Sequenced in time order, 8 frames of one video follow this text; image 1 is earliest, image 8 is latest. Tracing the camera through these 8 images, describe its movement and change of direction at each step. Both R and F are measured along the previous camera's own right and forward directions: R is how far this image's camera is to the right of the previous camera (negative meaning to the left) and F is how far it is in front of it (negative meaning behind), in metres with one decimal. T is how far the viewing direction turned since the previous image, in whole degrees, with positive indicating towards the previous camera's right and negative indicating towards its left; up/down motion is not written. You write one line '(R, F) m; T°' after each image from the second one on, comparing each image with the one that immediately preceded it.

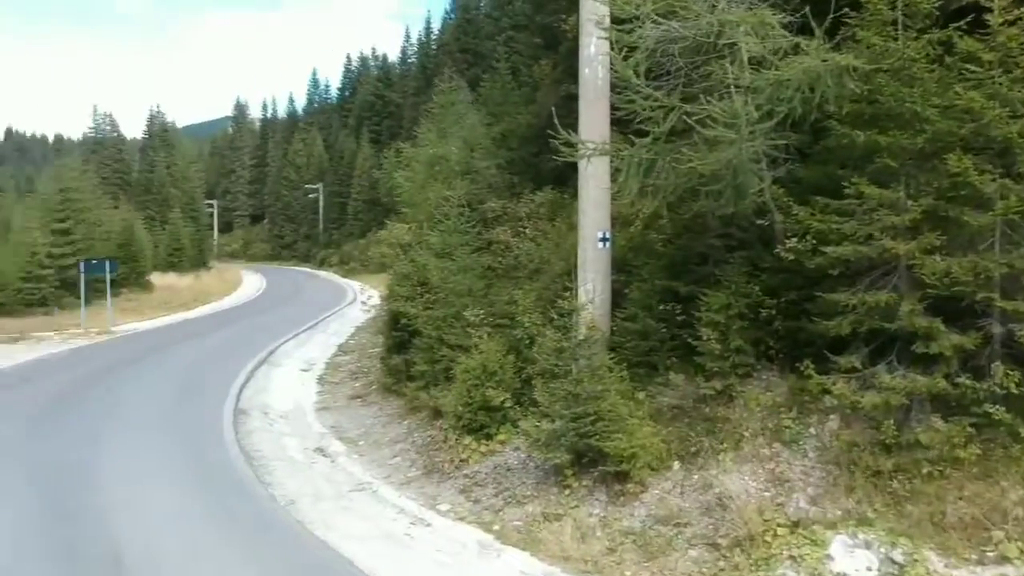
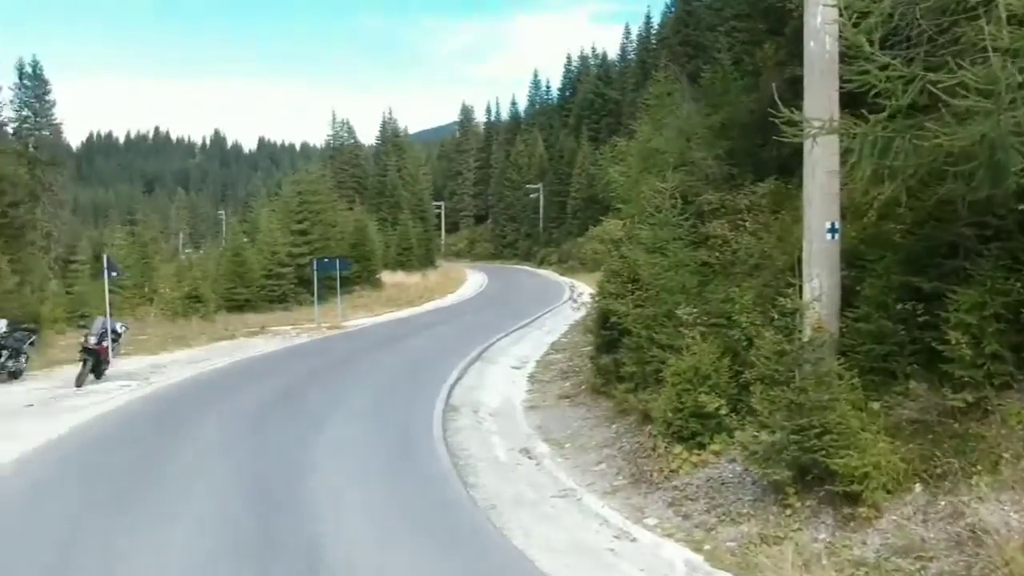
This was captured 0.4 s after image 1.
(+0.1, +0.7) m; -13°
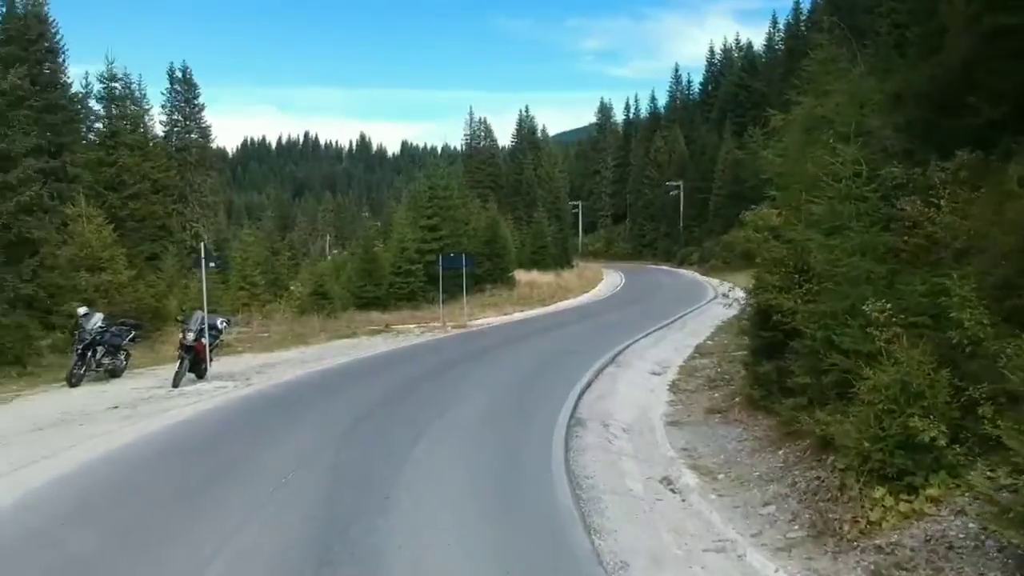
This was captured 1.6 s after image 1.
(0.0, +2.5) m; -8°
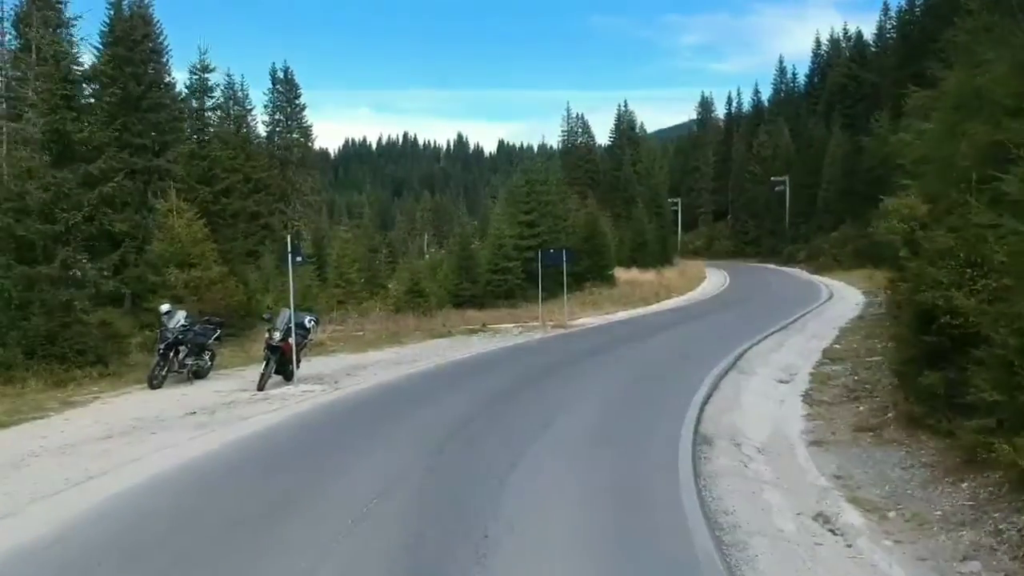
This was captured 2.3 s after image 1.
(-0.2, +1.6) m; -6°
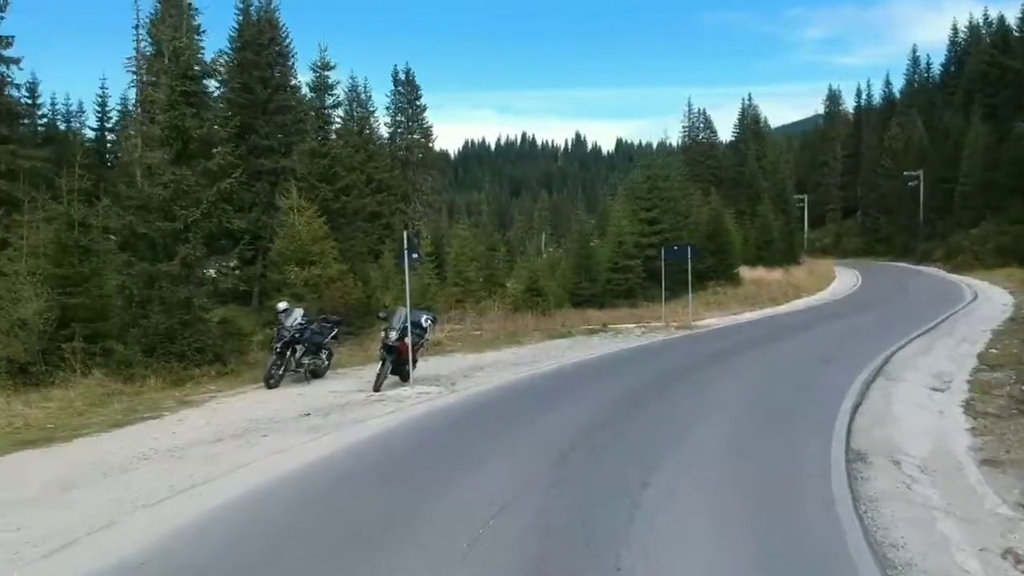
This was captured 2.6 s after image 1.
(-0.1, +0.9) m; -7°
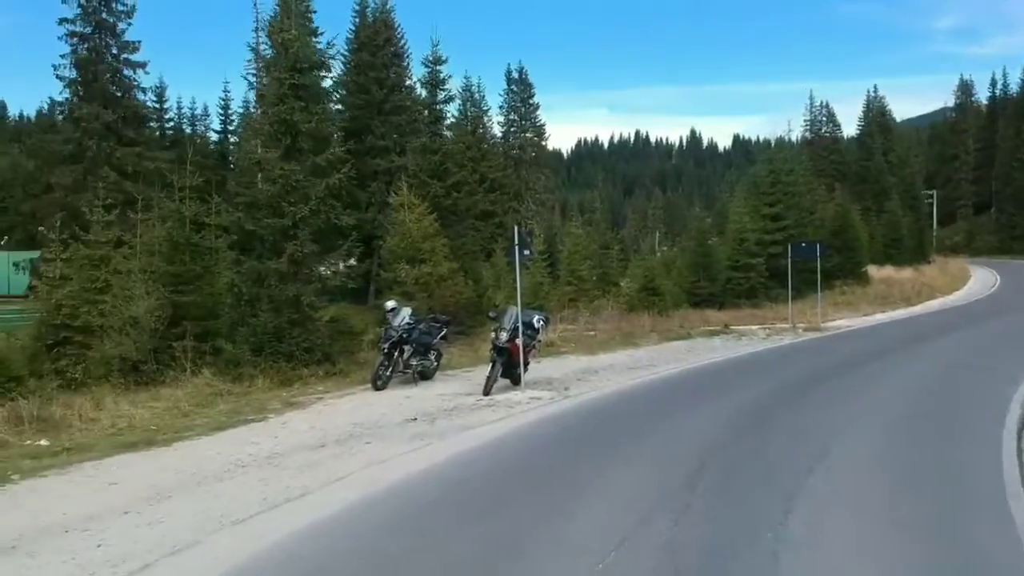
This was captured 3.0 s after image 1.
(-0.1, +0.9) m; -6°
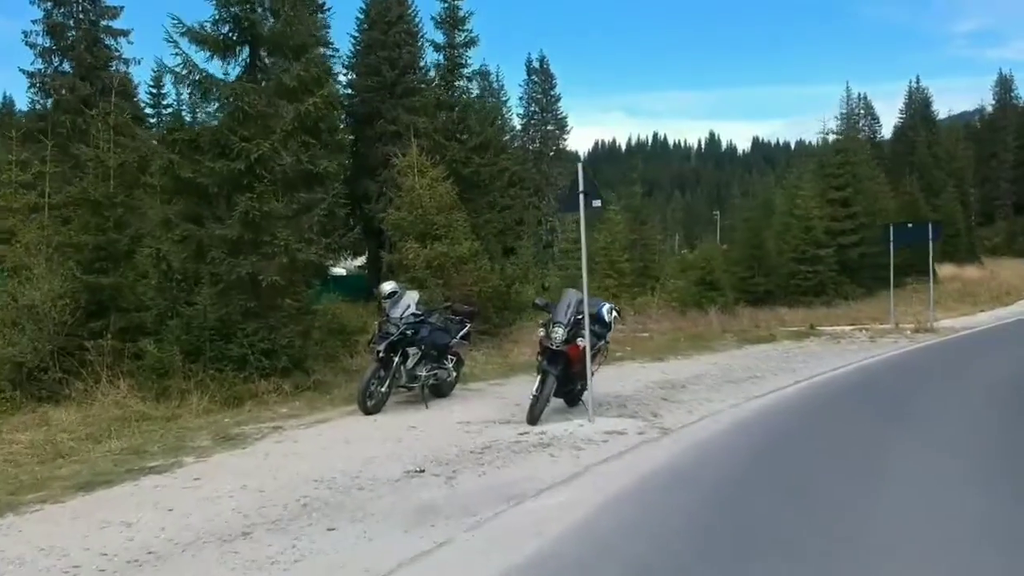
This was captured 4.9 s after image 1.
(-0.4, +5.1) m; -1°
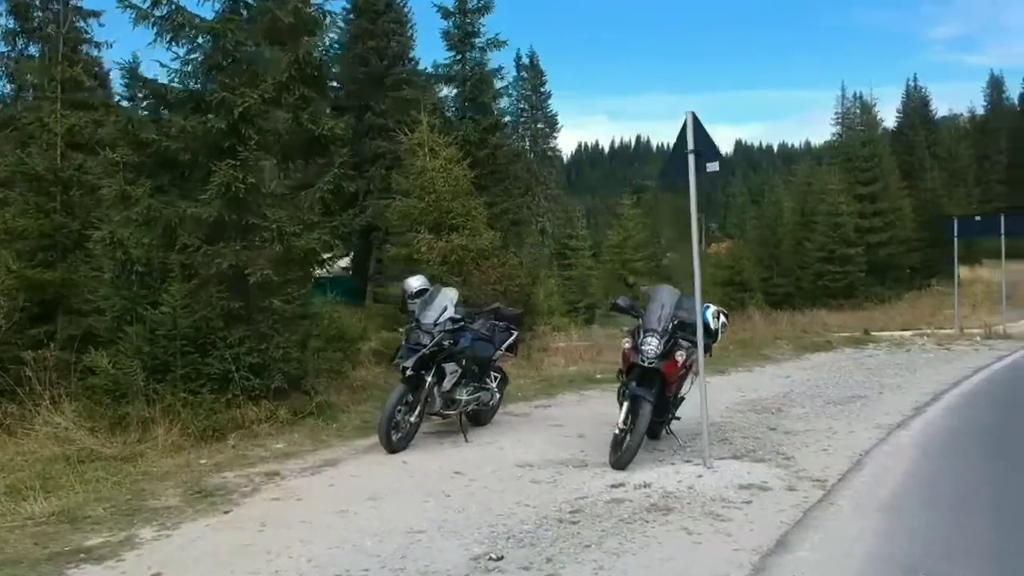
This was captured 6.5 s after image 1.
(-0.7, +2.5) m; +1°
